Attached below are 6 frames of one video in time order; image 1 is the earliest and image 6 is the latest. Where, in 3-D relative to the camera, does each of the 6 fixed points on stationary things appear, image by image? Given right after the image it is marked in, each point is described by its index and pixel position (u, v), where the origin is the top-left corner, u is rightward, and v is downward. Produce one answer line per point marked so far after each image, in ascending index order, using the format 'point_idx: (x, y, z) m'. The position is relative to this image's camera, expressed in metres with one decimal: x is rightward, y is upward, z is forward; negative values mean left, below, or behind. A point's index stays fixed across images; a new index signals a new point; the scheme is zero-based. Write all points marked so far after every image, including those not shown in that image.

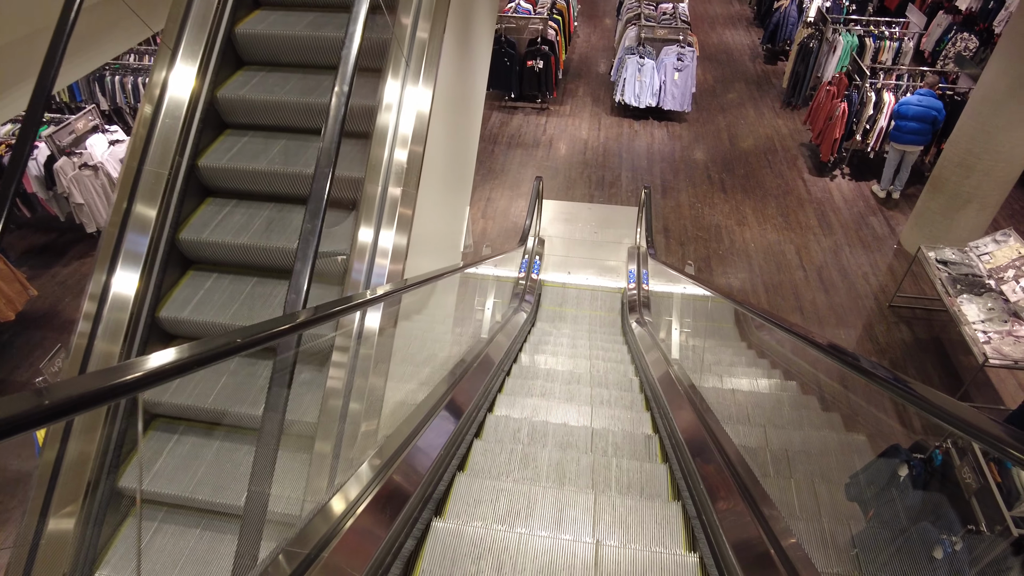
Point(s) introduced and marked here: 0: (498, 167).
0: (-0.2, +1.6, +7.5) m
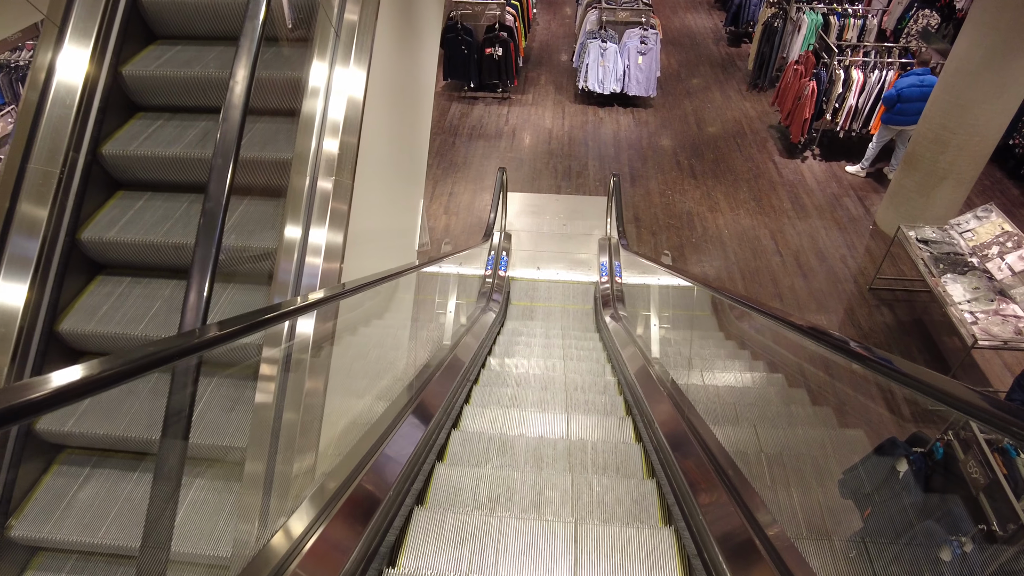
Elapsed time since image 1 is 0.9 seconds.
0: (-0.6, +1.6, +7.1) m
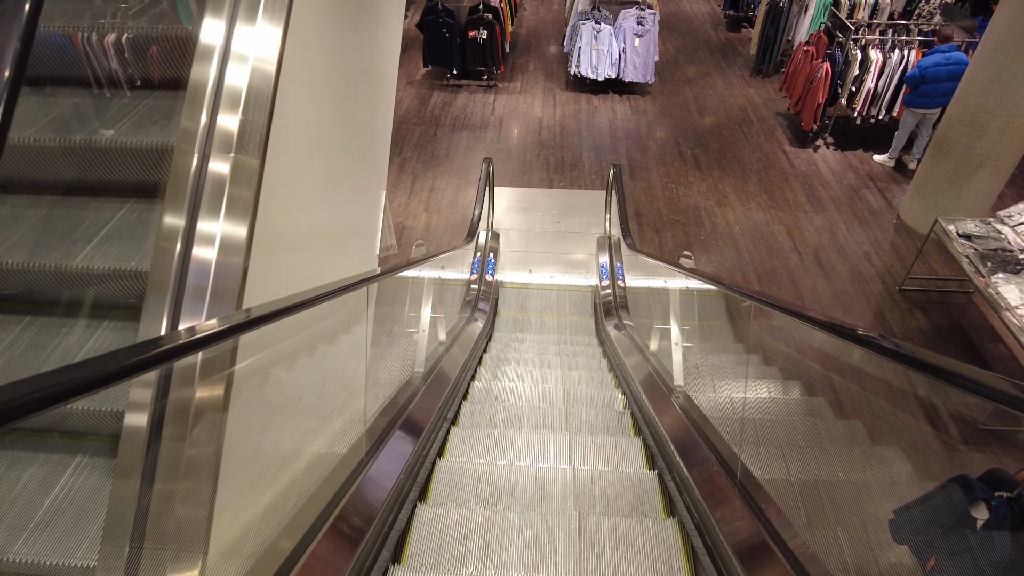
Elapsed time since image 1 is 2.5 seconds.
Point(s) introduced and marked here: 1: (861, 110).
0: (-0.8, +1.5, +6.5) m
1: (+3.7, +1.9, +6.1) m
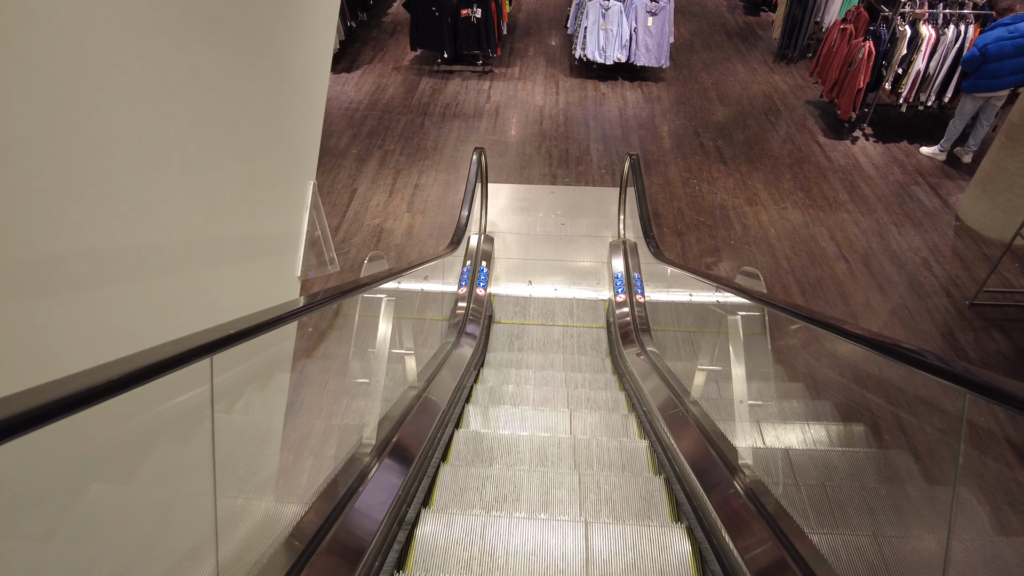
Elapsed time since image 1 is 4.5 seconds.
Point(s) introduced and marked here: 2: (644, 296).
0: (-0.8, +1.4, +5.7) m
1: (+3.6, +1.8, +5.3) m
2: (+0.9, -0.1, +4.0) m
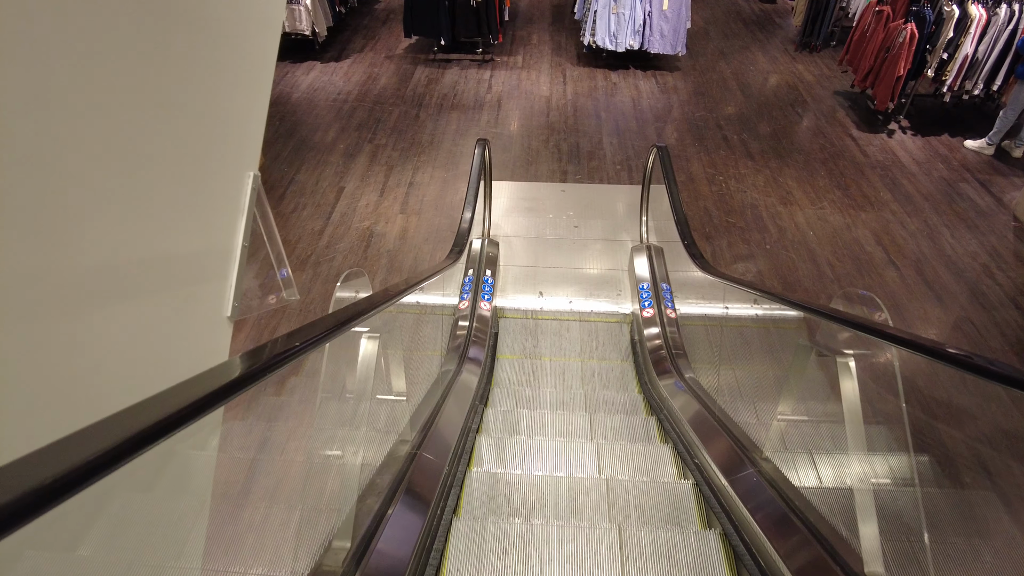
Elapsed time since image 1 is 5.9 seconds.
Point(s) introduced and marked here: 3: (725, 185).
0: (-0.8, +1.3, +5.2) m
1: (+3.7, +1.7, +4.8) m
2: (+1.0, -0.1, +3.5) m
3: (+1.7, +0.8, +4.6) m
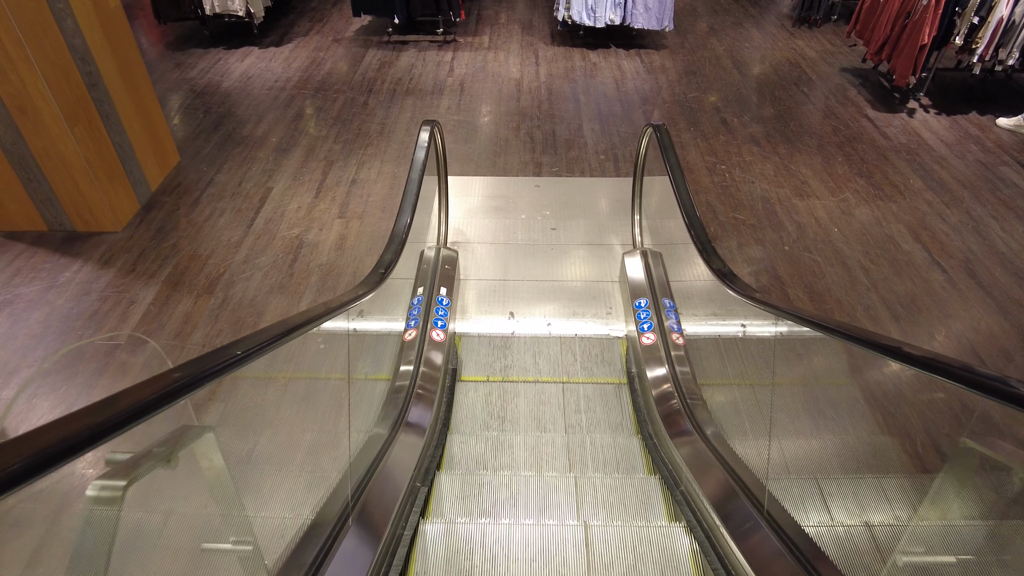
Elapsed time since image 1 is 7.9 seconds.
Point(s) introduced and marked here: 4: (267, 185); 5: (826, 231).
0: (-1.0, +1.2, +4.4) m
1: (+3.4, +1.7, +4.2) m
2: (+0.8, -0.2, +2.8) m
3: (+1.5, +0.8, +3.9) m
4: (-1.6, +0.7, +3.9) m
5: (+1.9, +0.3, +3.4) m
